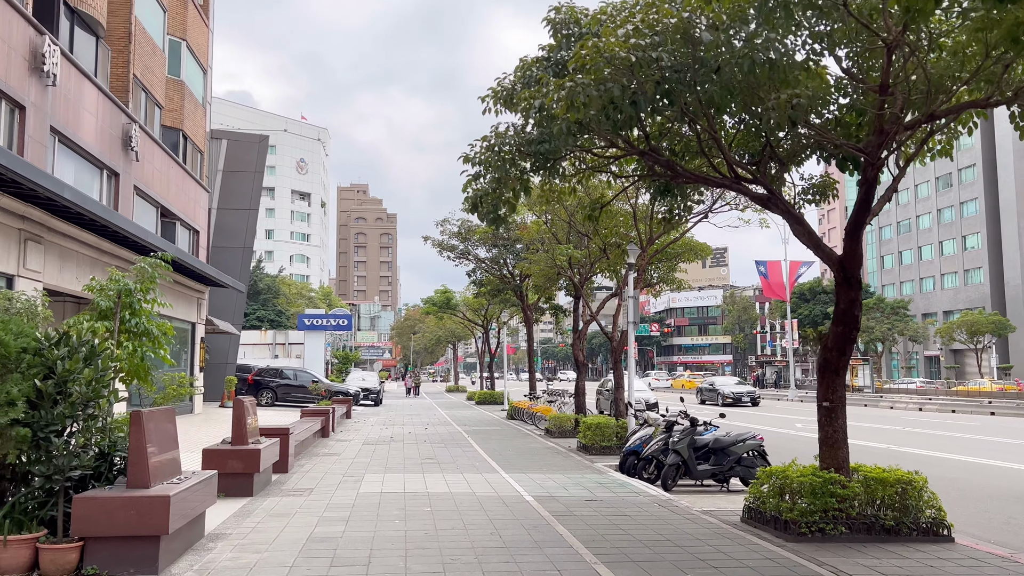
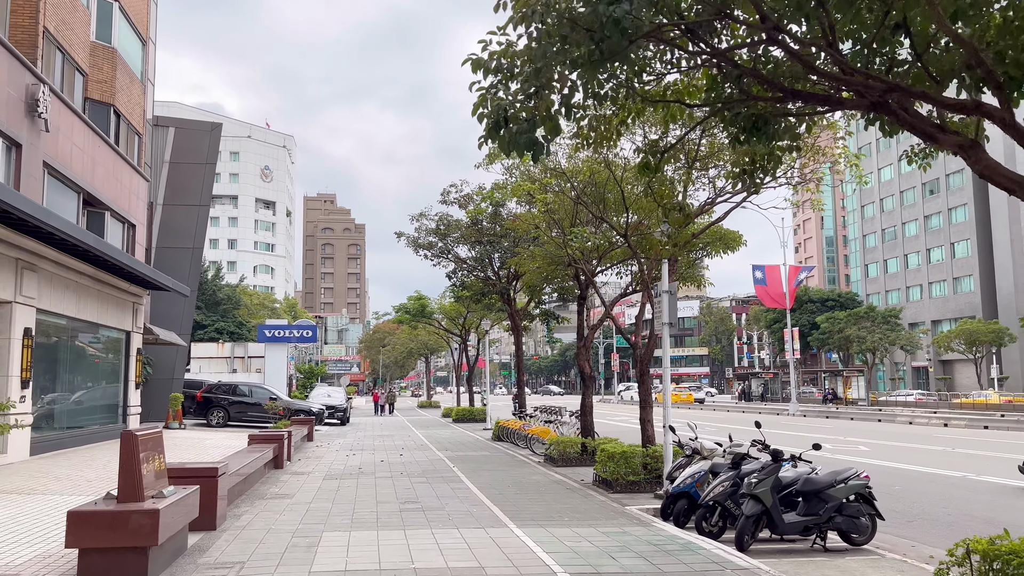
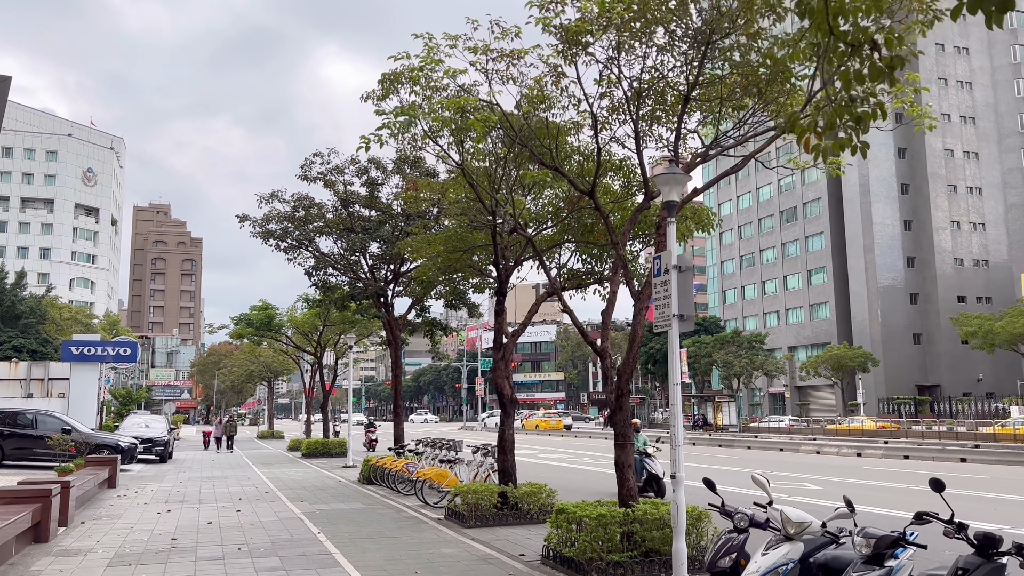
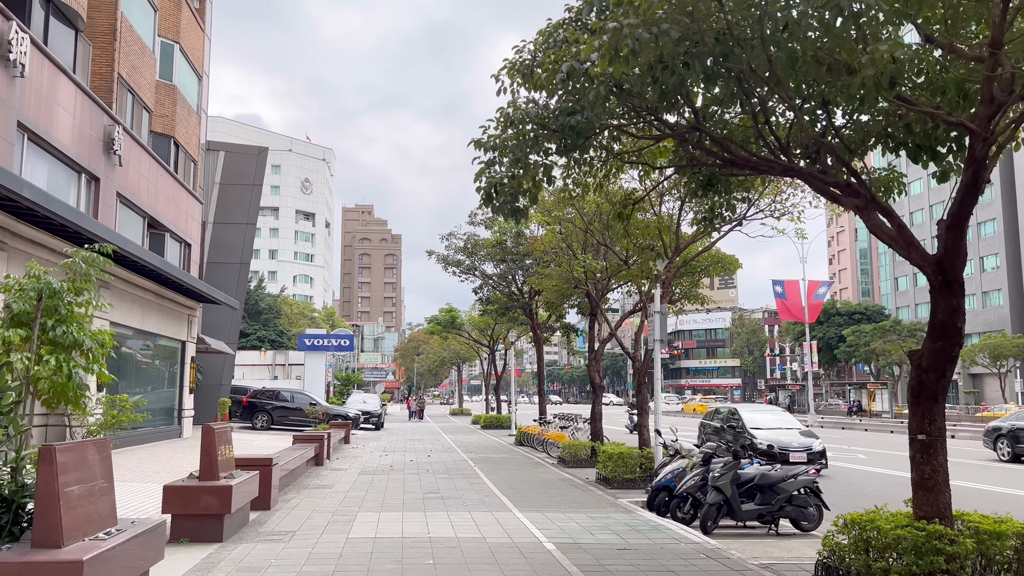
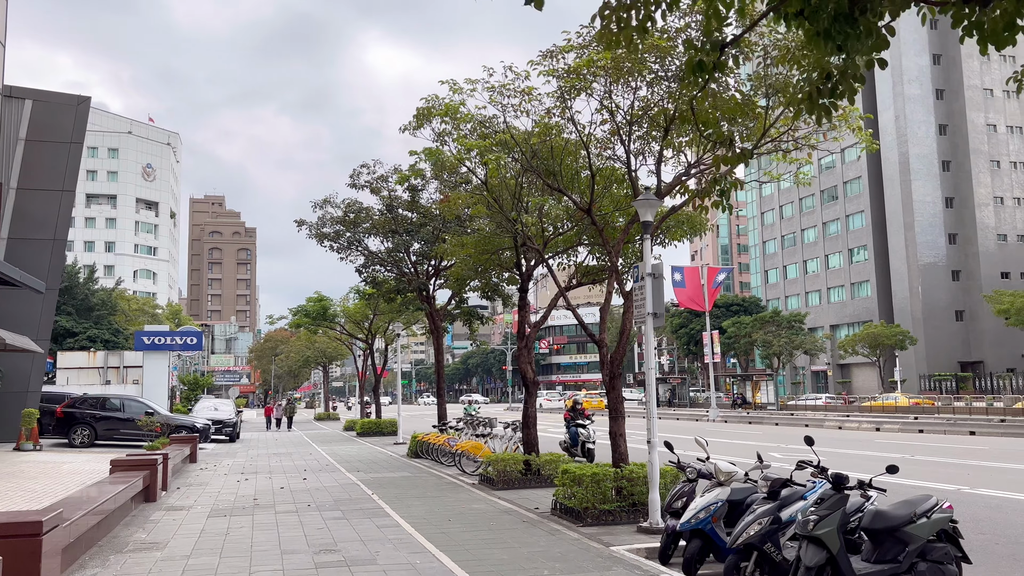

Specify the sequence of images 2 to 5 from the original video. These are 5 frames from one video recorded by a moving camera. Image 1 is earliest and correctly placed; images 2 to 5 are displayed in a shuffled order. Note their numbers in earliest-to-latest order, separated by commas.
4, 2, 5, 3
